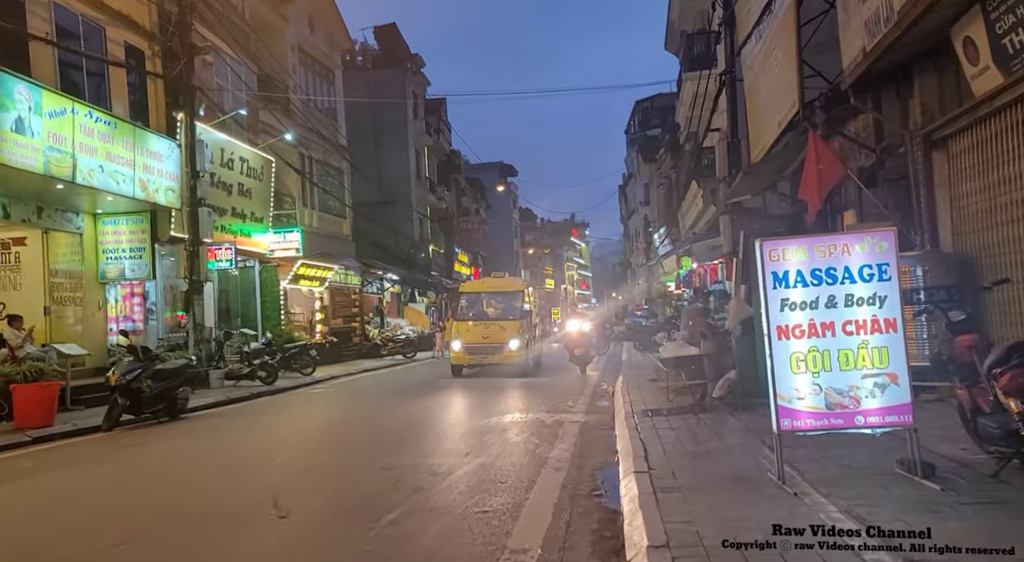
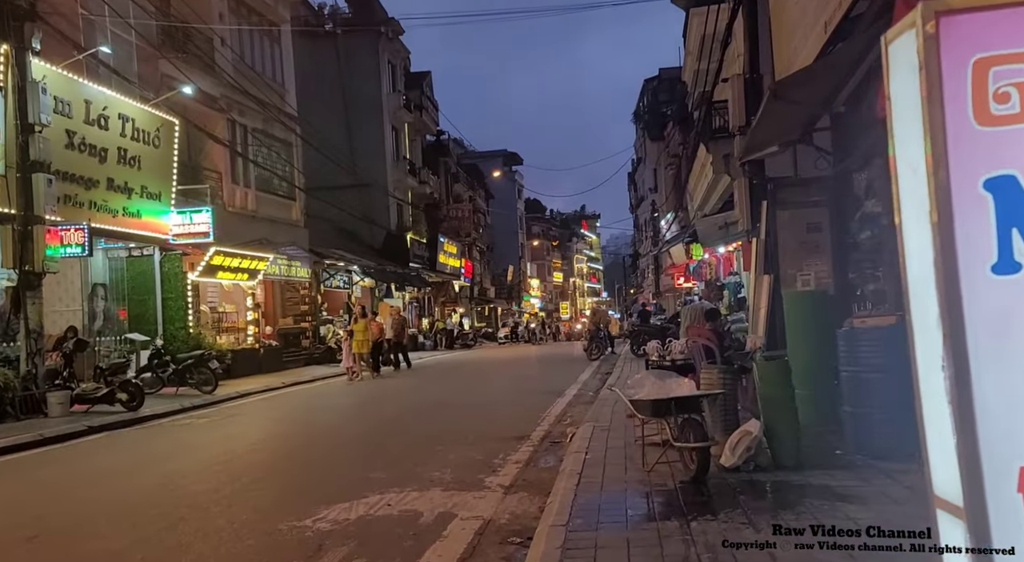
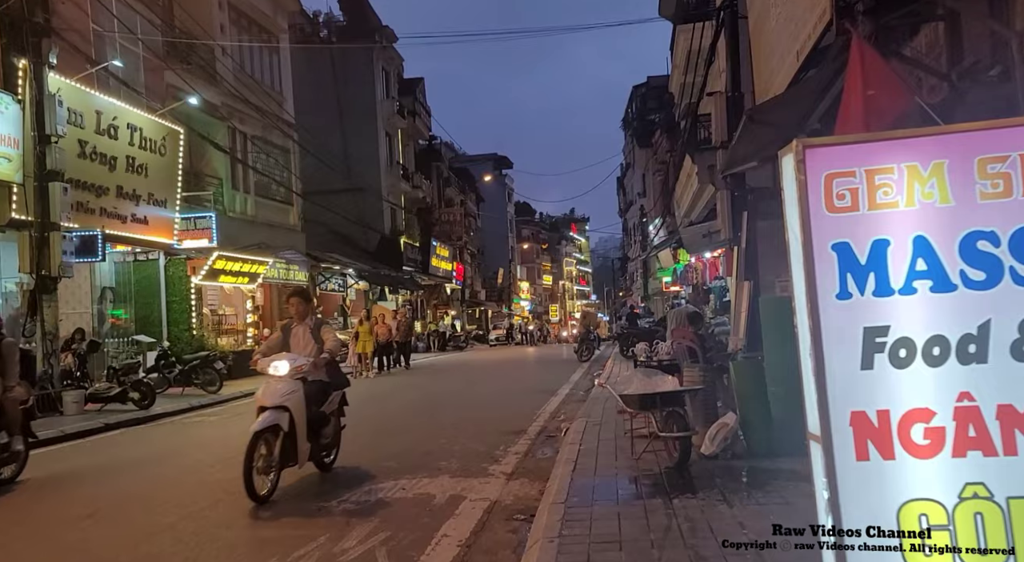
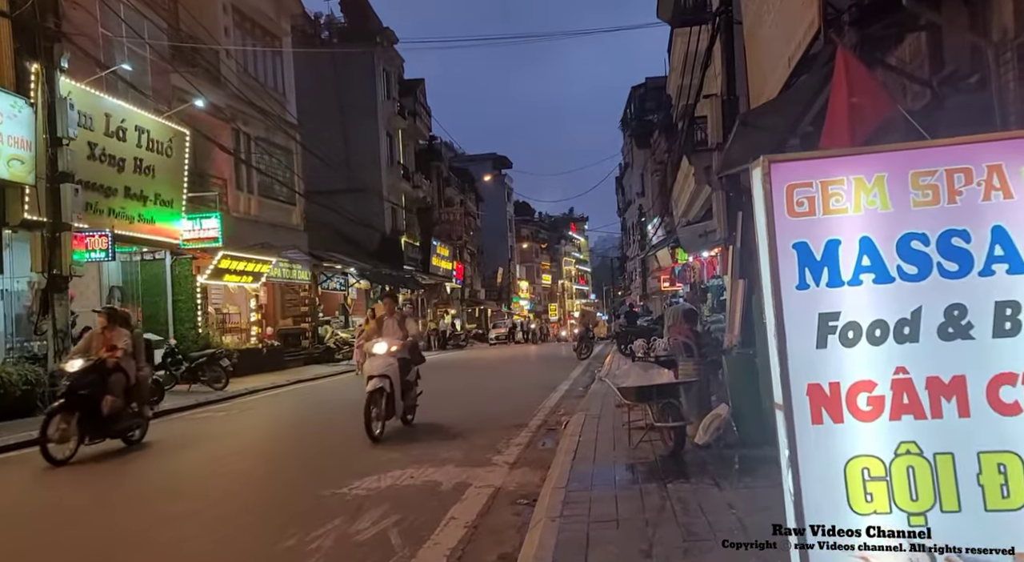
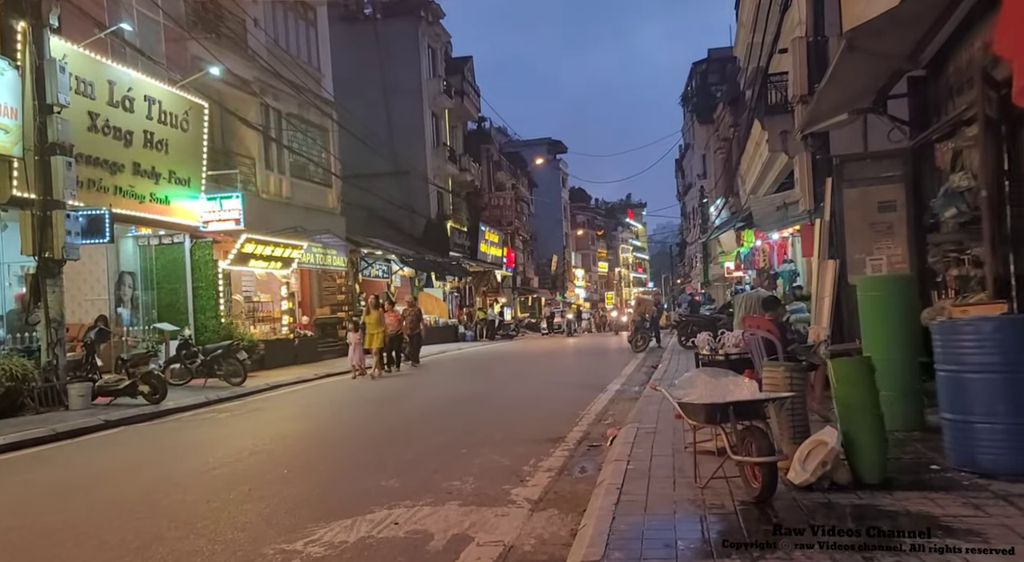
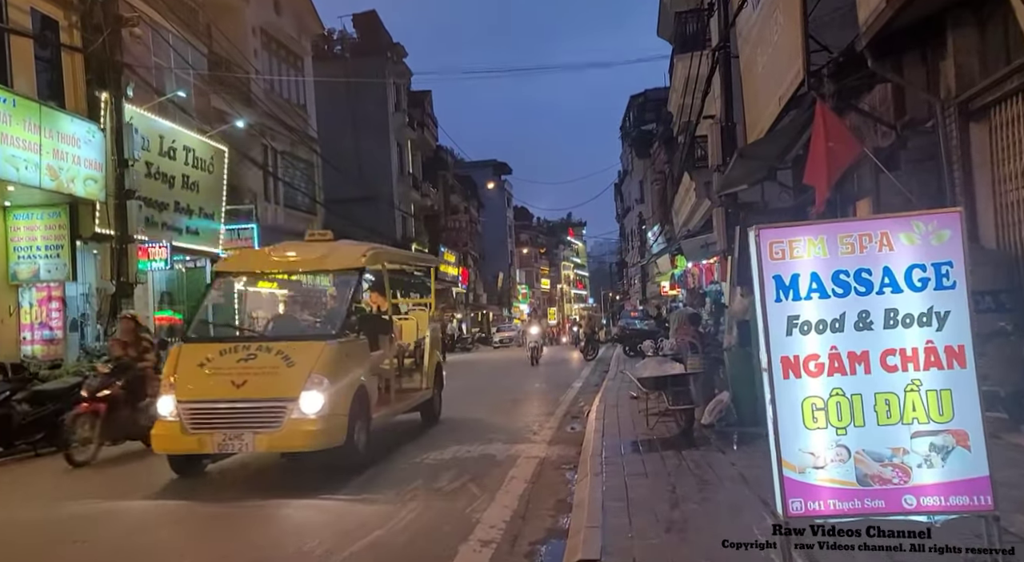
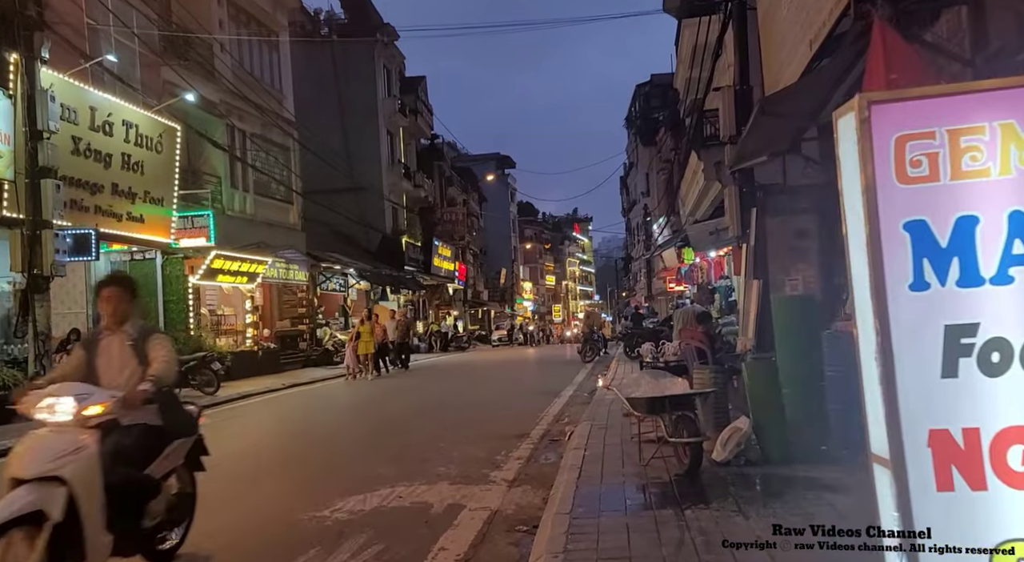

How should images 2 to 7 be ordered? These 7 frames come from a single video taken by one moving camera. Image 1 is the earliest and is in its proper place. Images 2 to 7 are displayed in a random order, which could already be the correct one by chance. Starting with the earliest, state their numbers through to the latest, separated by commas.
6, 4, 3, 7, 2, 5
